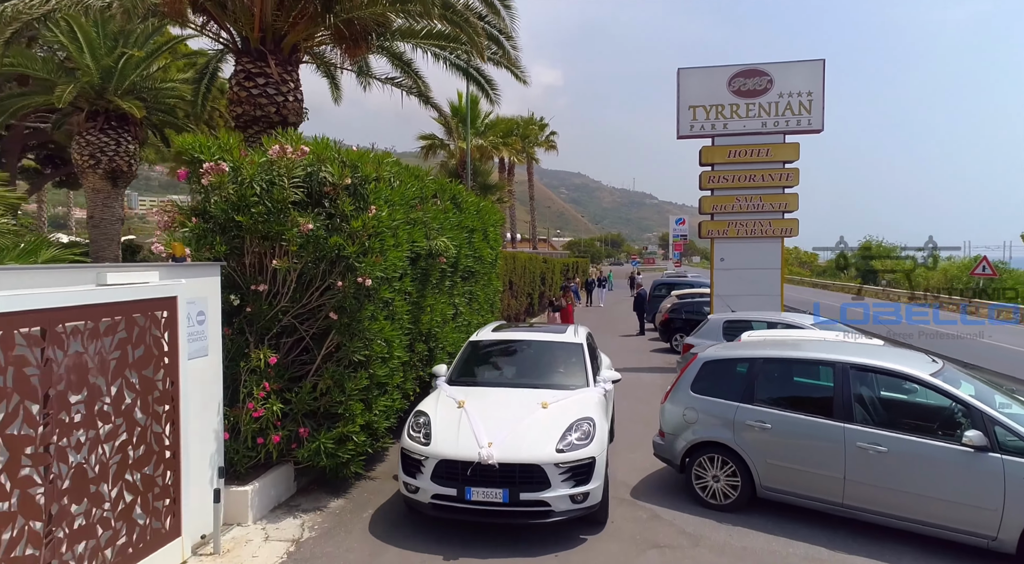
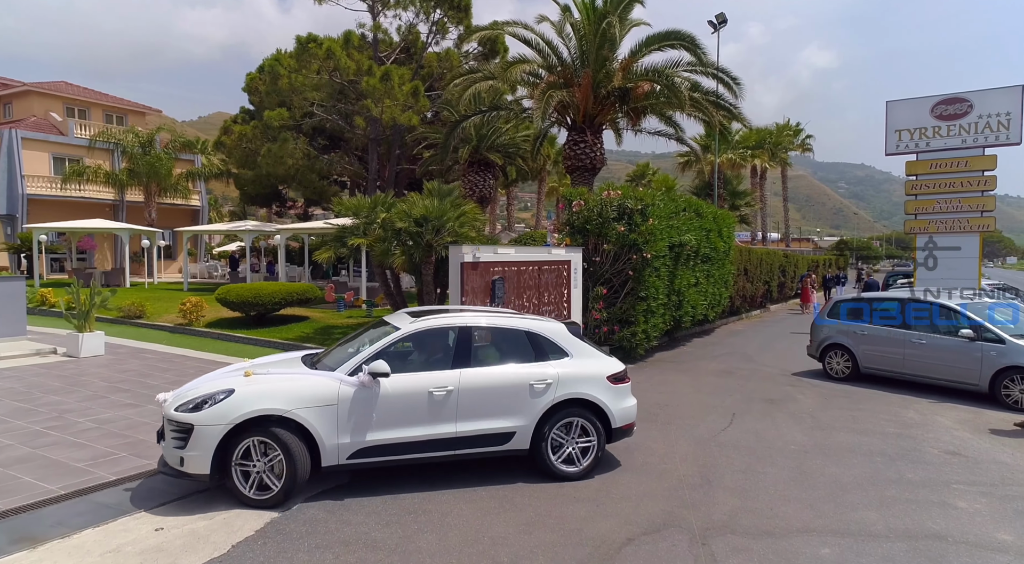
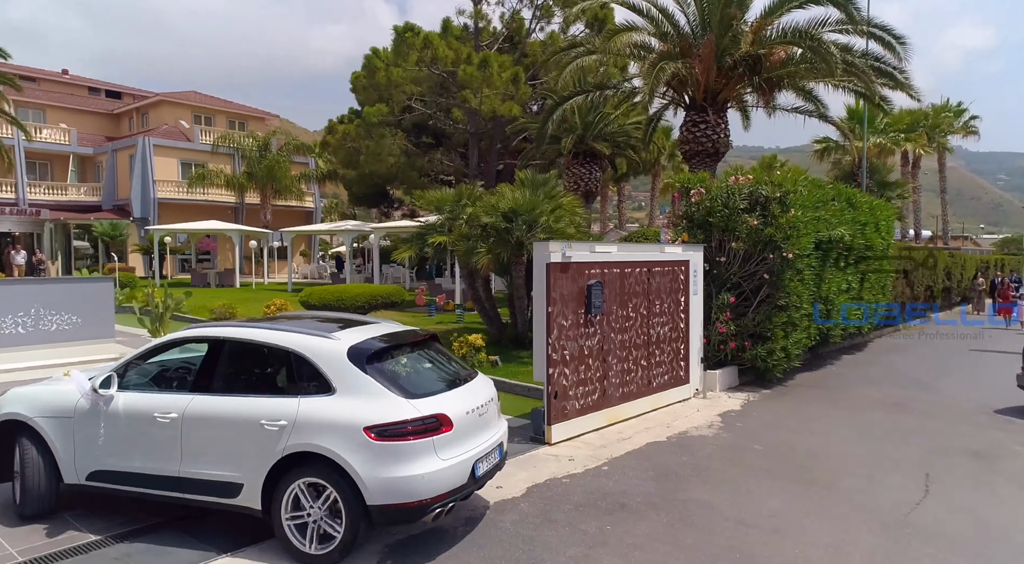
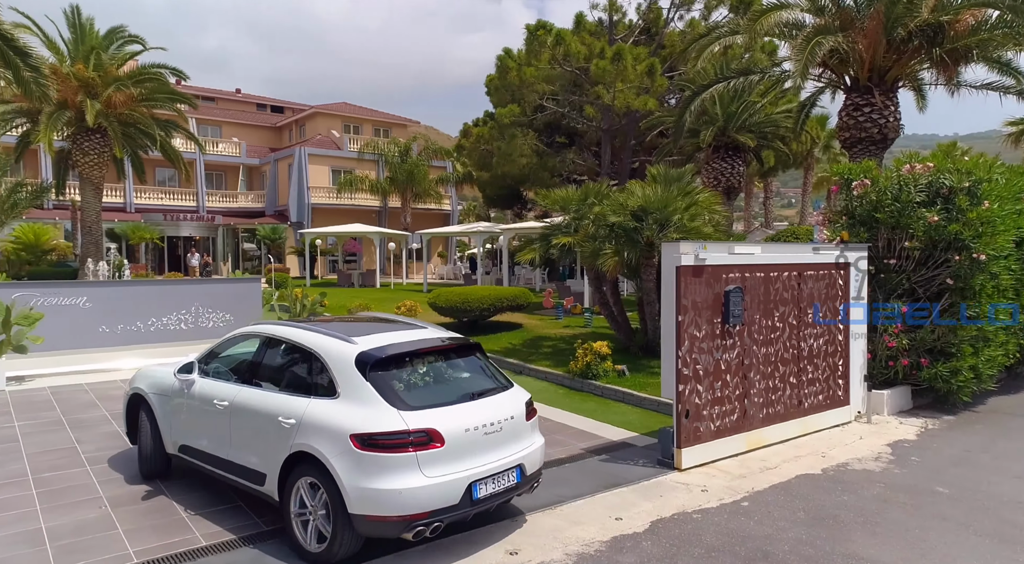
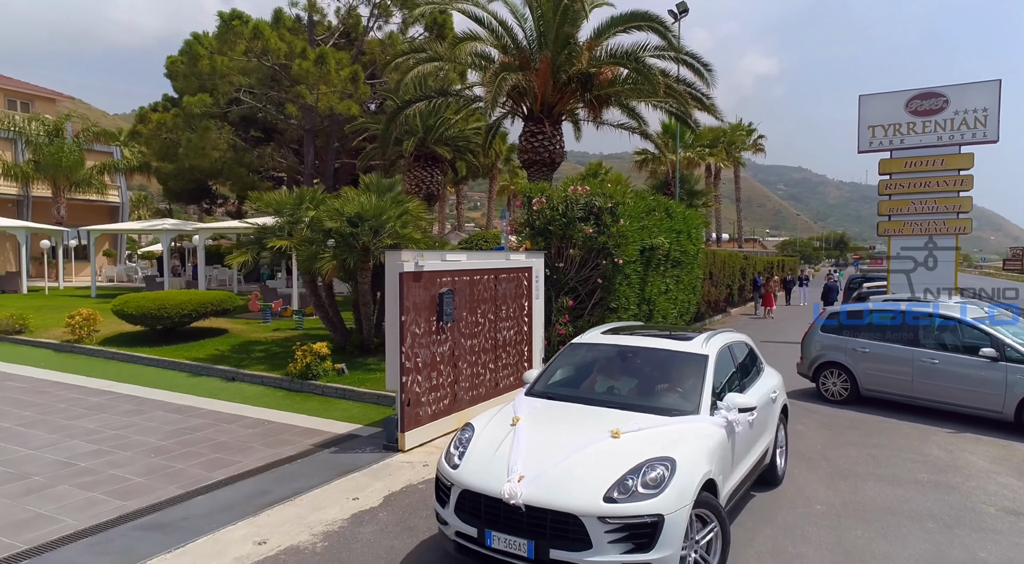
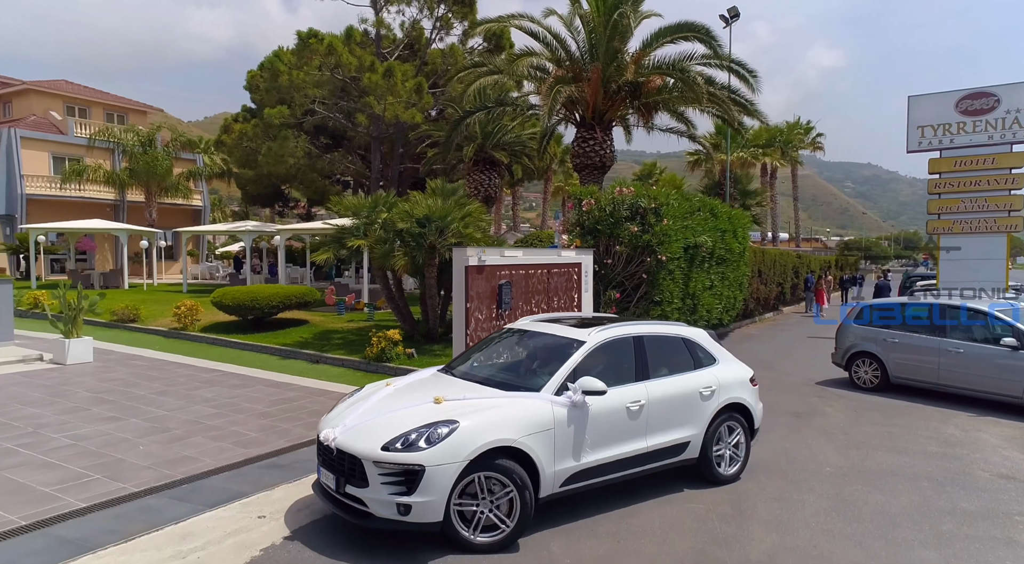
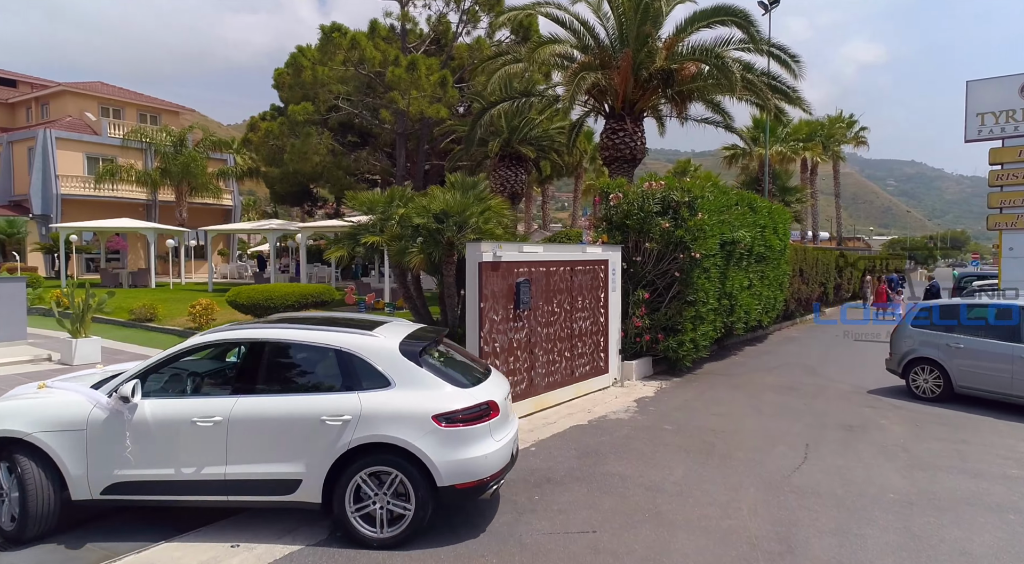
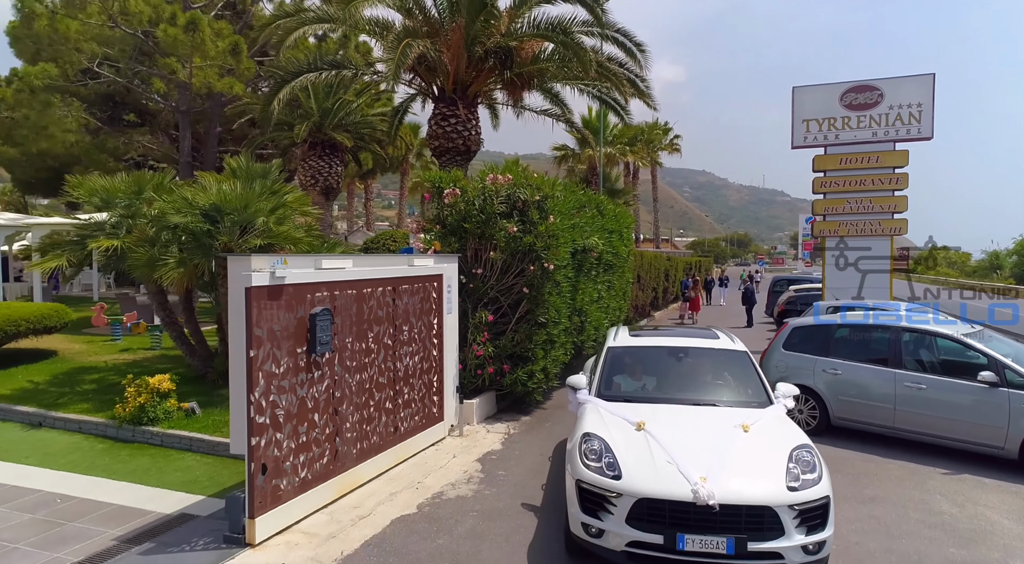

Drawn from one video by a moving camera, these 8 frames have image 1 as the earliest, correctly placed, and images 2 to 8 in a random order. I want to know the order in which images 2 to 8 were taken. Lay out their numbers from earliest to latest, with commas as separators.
8, 5, 6, 2, 7, 3, 4
